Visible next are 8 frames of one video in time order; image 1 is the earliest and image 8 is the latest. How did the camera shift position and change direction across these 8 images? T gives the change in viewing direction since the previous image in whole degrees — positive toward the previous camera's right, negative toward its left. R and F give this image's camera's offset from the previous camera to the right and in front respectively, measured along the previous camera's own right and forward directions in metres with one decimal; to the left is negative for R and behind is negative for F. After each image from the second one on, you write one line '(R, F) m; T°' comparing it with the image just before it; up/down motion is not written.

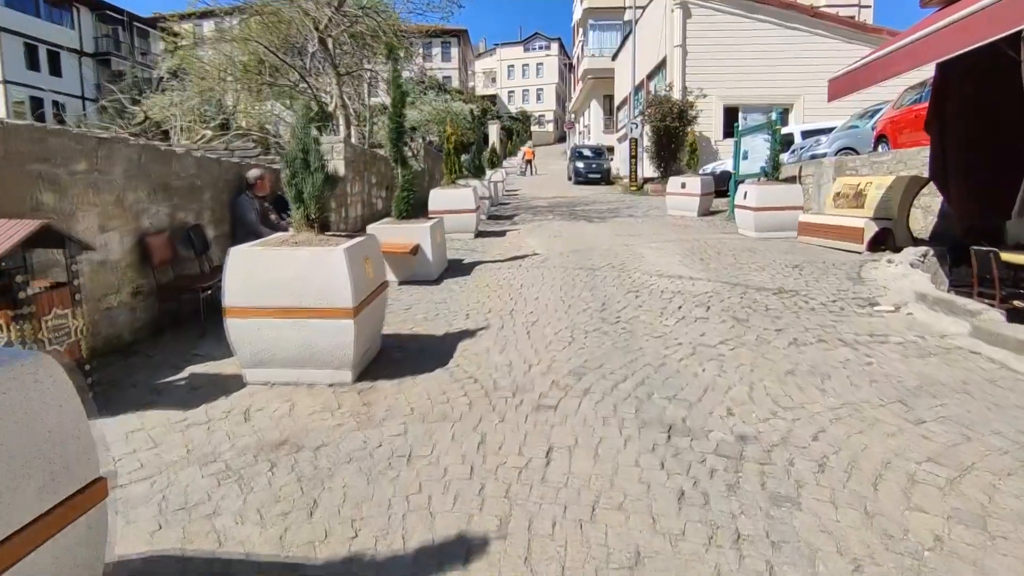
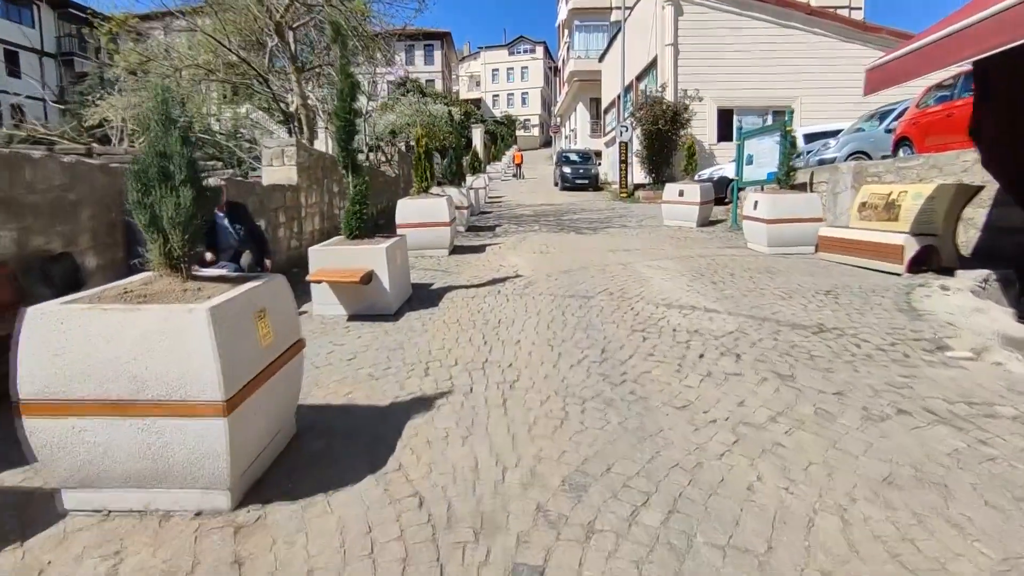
(+0.1, +1.4) m; +1°
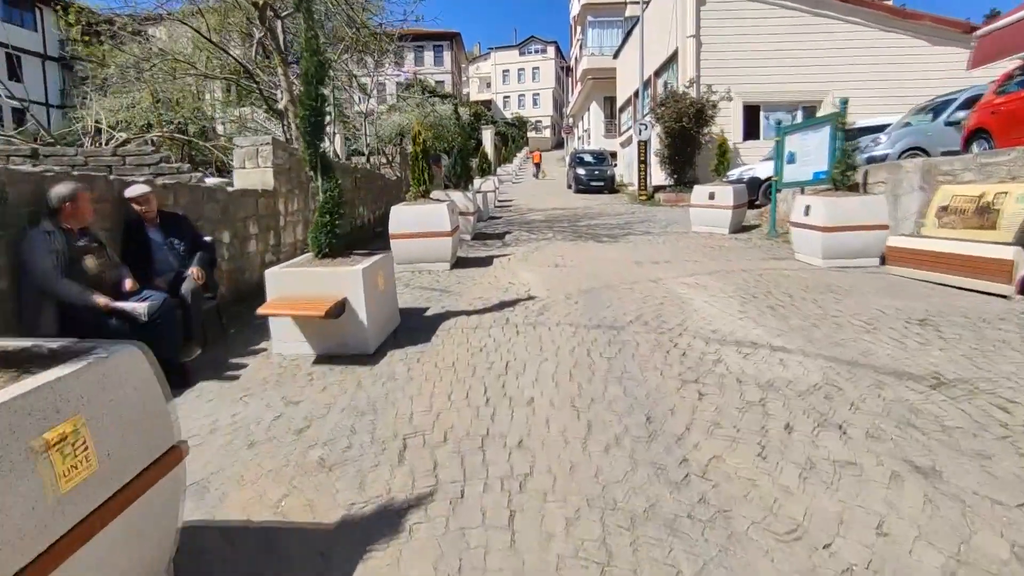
(0.0, +1.4) m; -1°
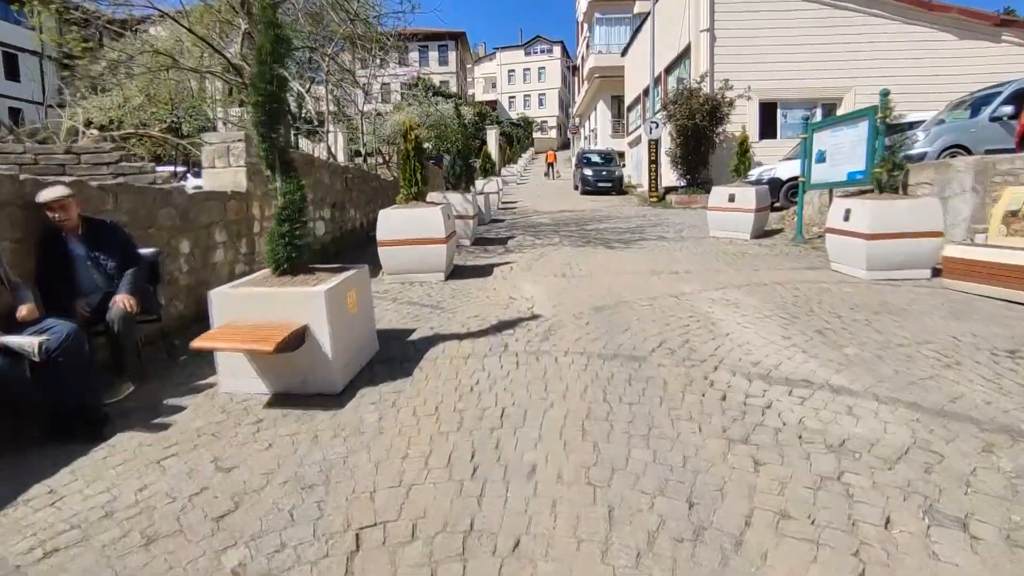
(+0.1, +1.0) m; -1°
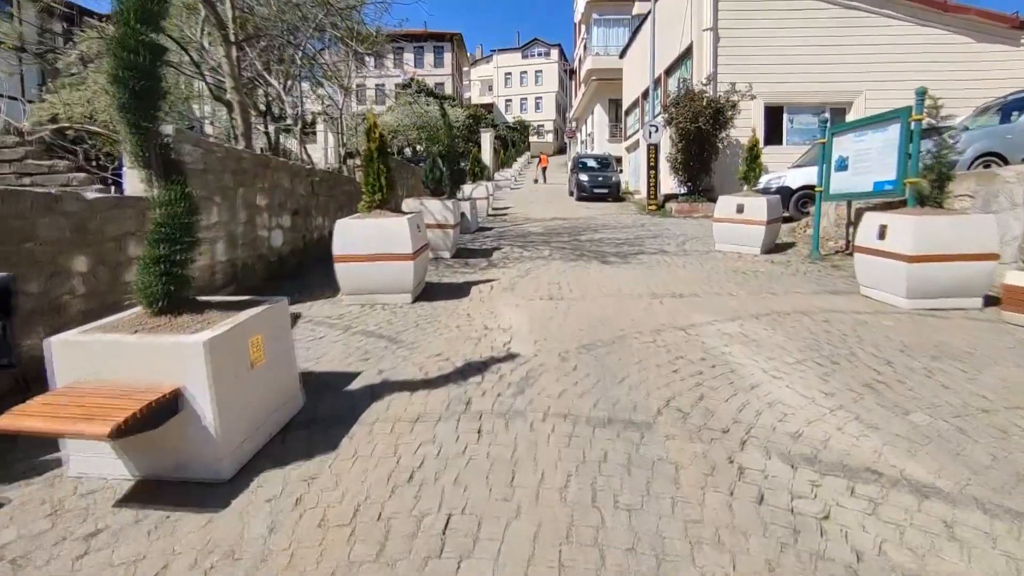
(+0.2, +1.1) m; 0°
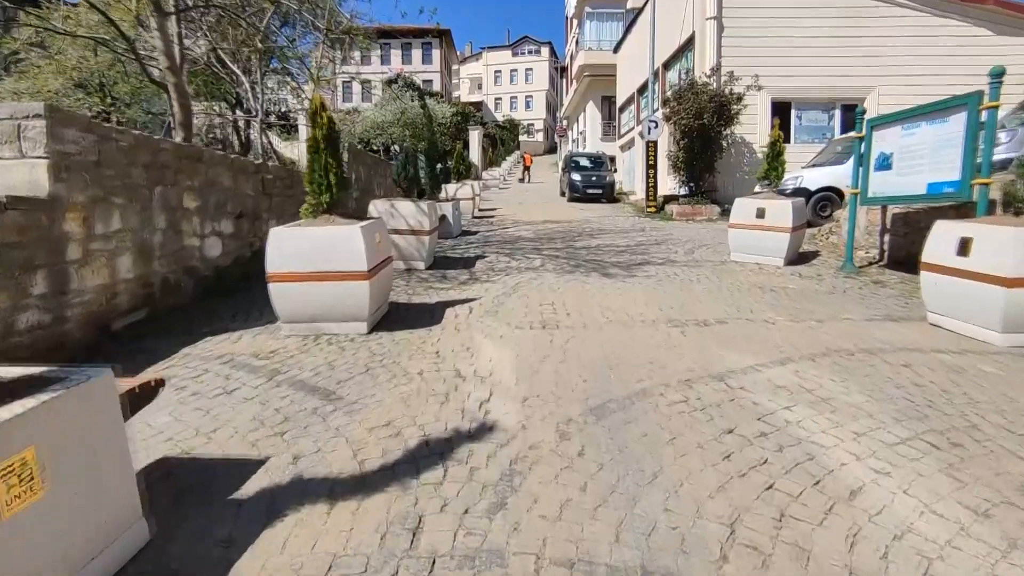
(+0.1, +1.5) m; +1°
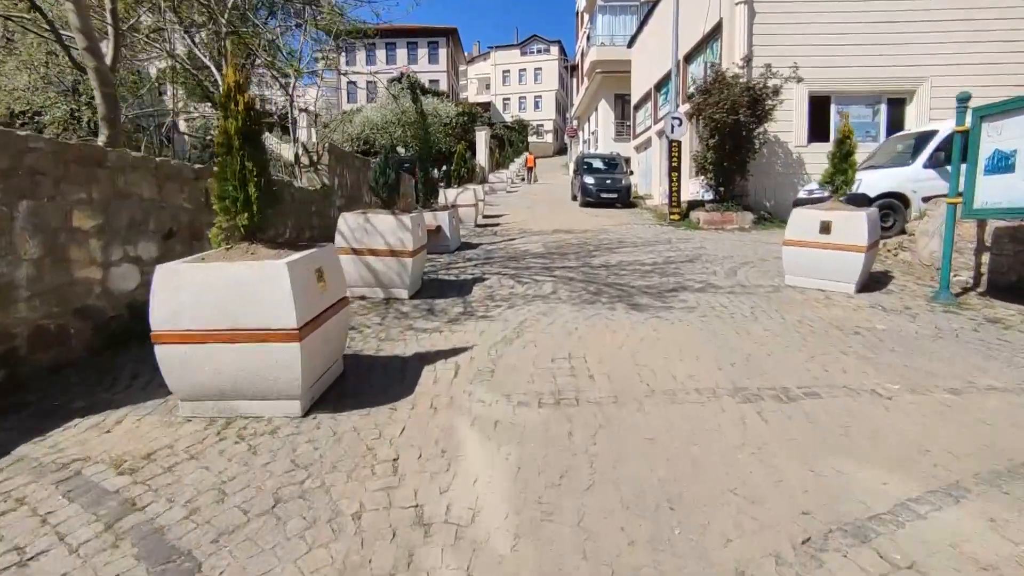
(+0.1, +1.8) m; -1°
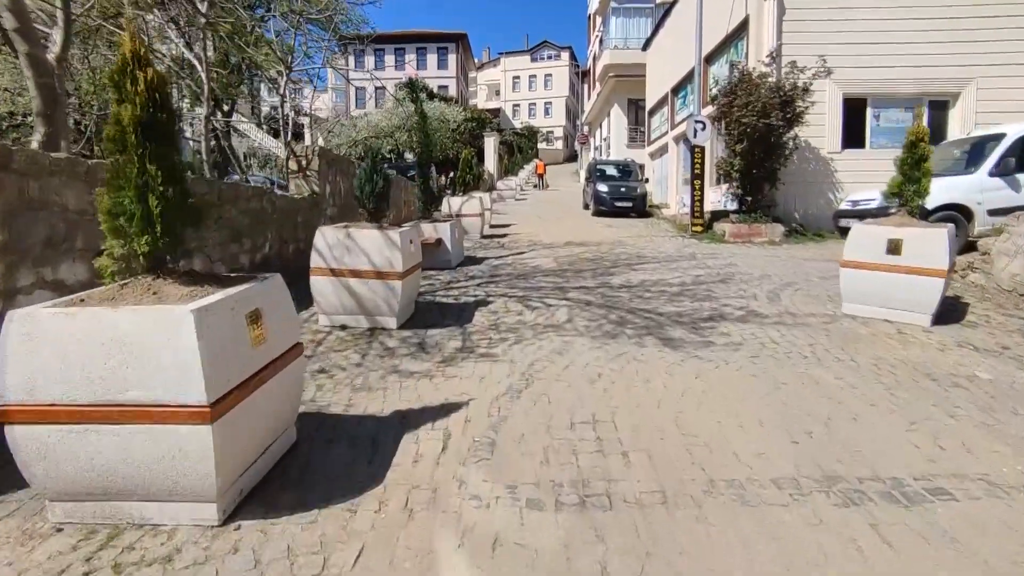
(0.0, +1.1) m; -1°
